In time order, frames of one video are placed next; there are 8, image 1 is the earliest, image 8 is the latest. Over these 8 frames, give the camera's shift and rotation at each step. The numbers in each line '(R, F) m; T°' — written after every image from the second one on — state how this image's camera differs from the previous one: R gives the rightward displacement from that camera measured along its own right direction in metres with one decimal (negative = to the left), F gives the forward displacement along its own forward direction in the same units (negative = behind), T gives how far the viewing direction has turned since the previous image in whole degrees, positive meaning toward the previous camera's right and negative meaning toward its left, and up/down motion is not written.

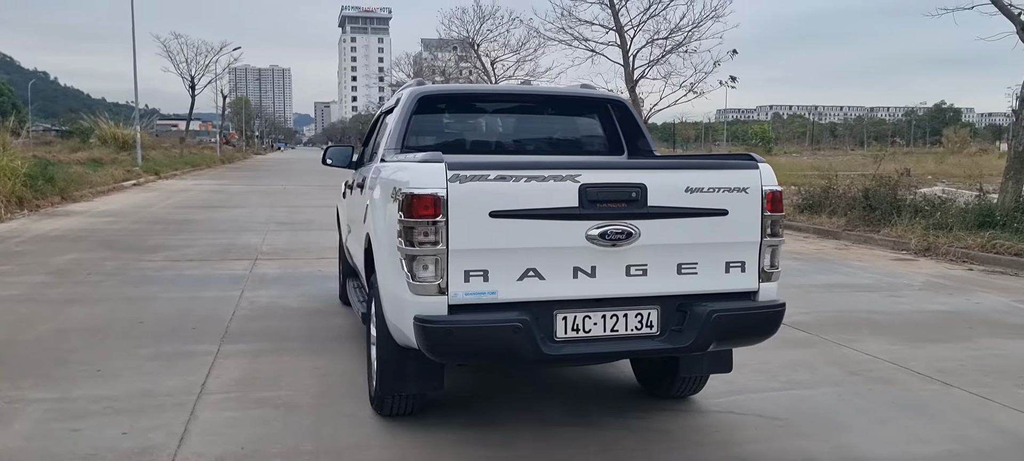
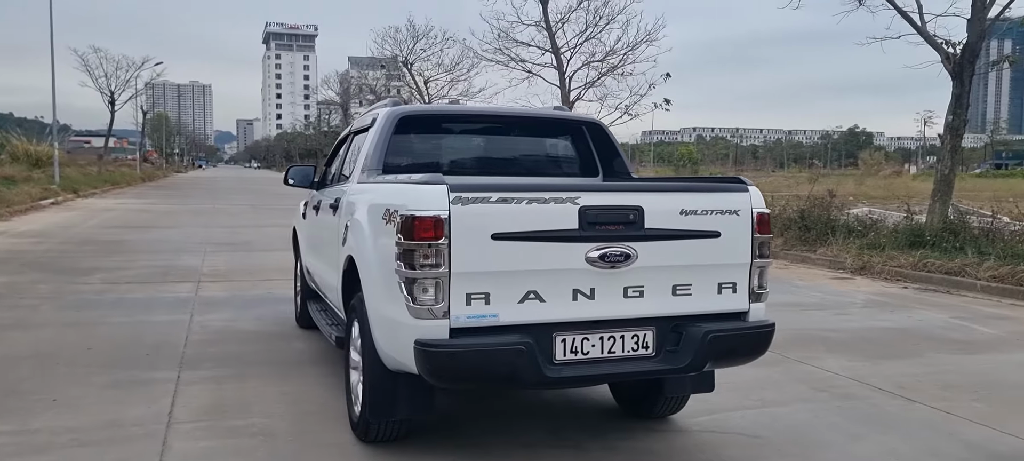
(-0.3, 0.0) m; +5°
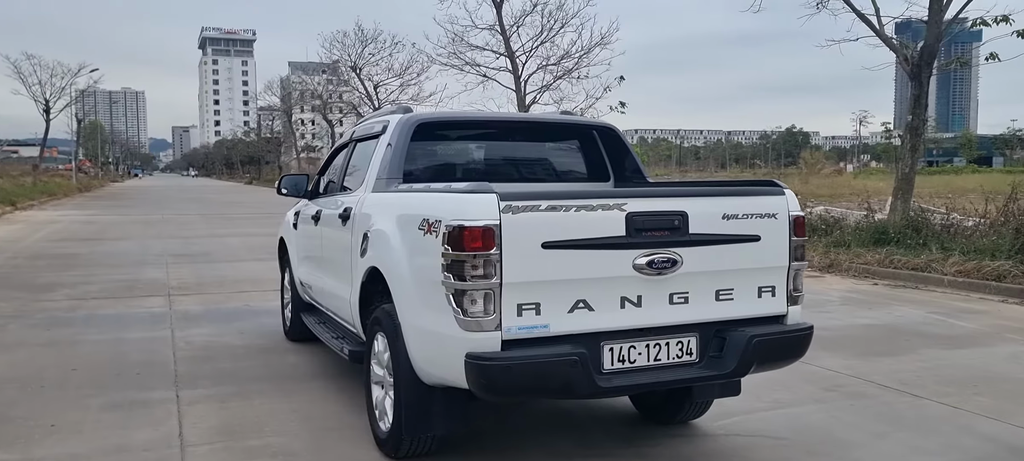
(-0.4, +0.1) m; +4°
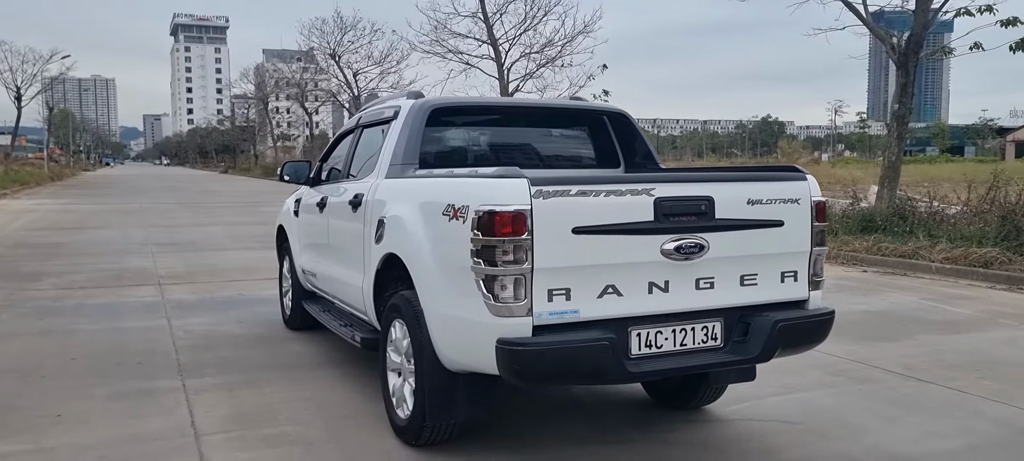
(-0.2, 0.0) m; +2°
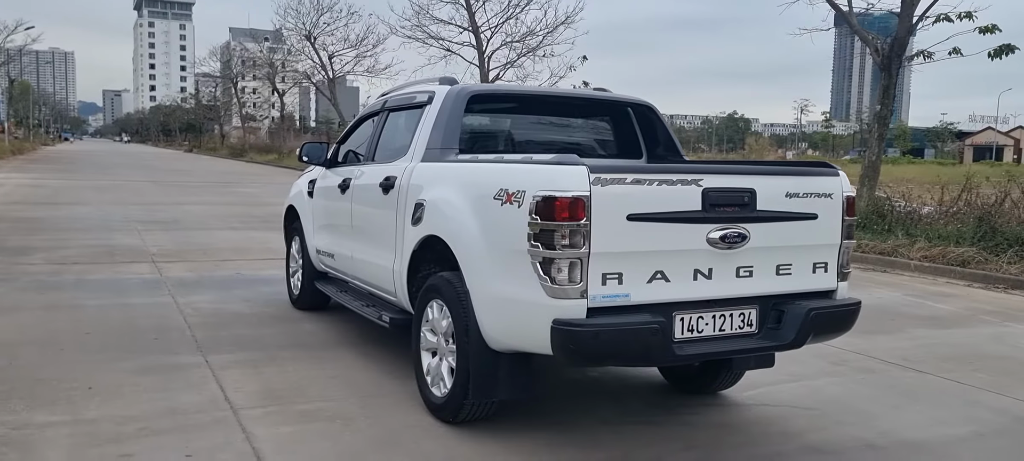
(-0.4, -0.1) m; +2°
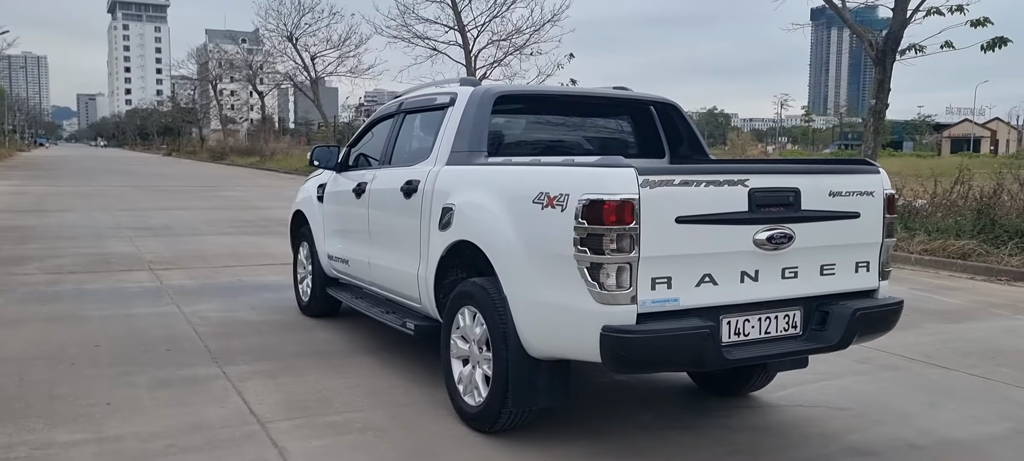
(-0.3, +0.1) m; +1°
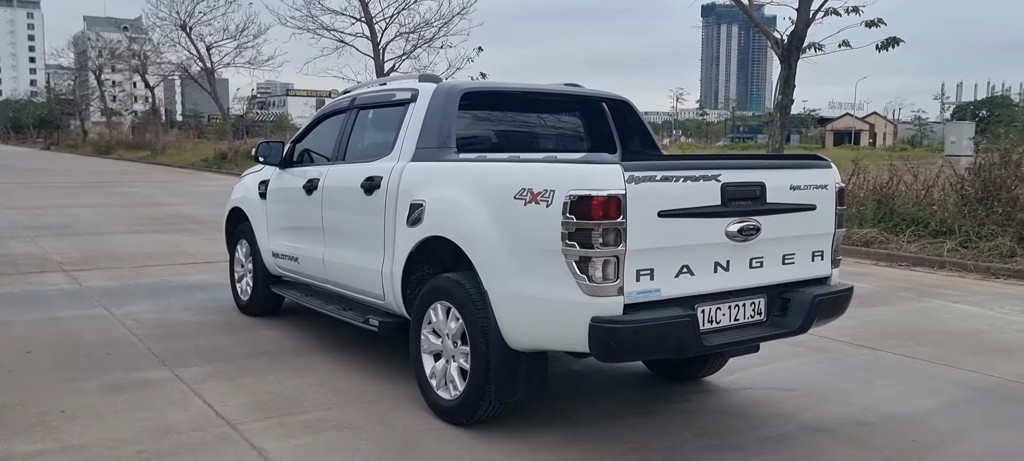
(-0.4, -0.1) m; +7°
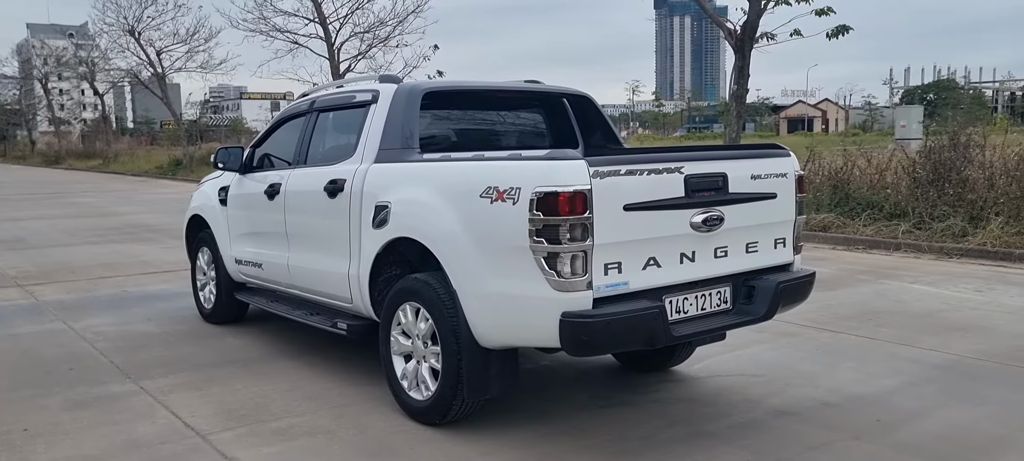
(0.0, 0.0) m; +3°
